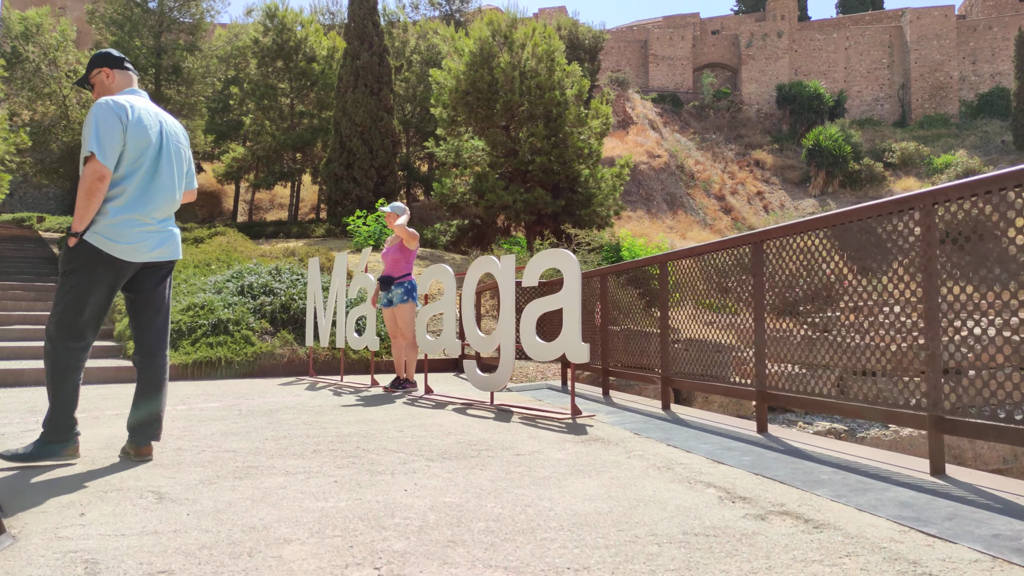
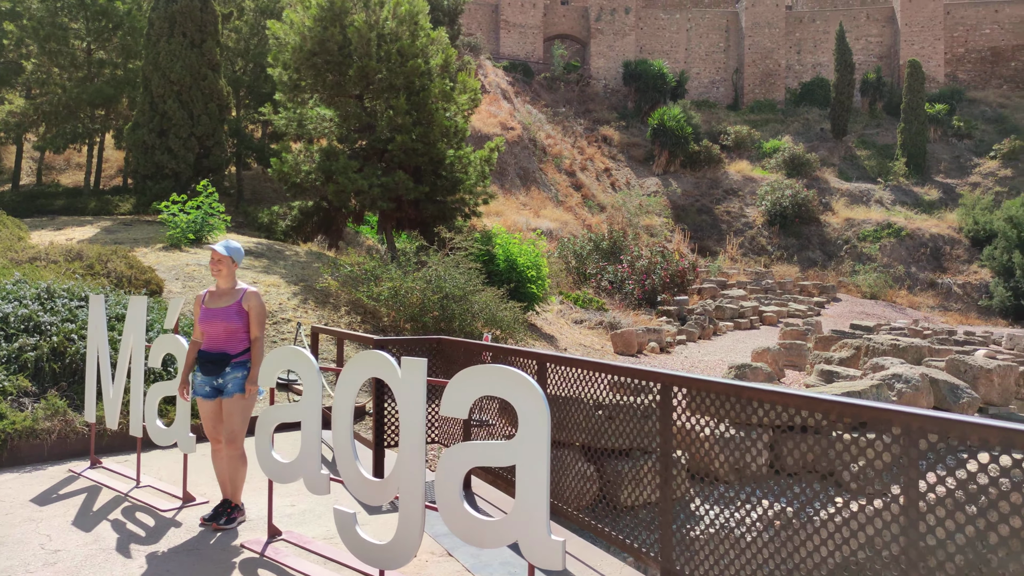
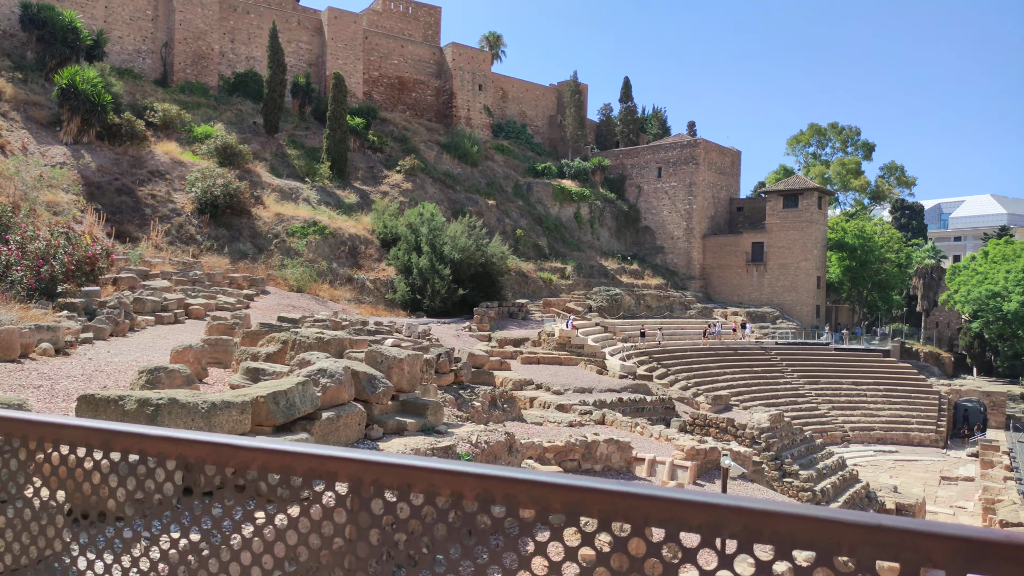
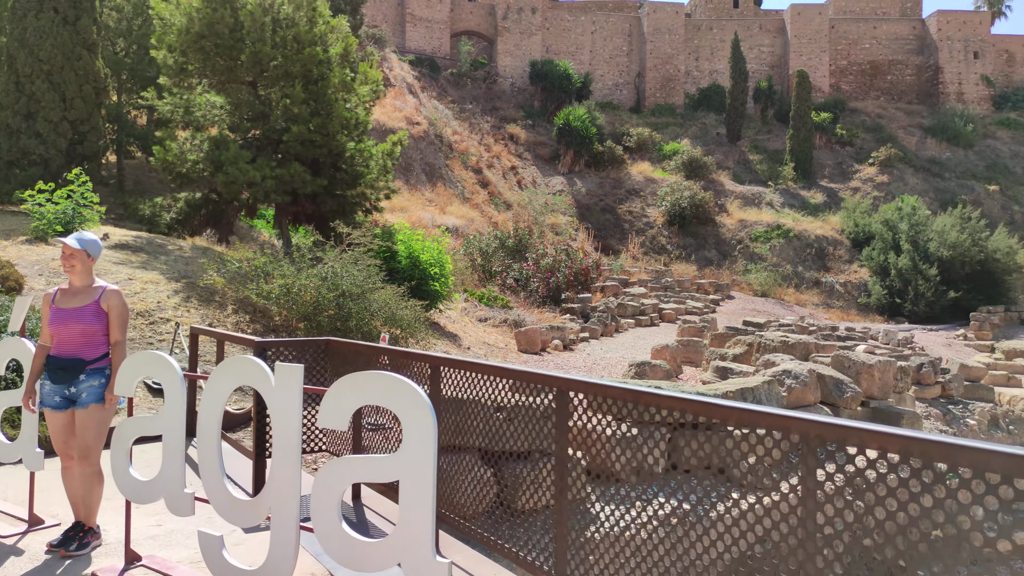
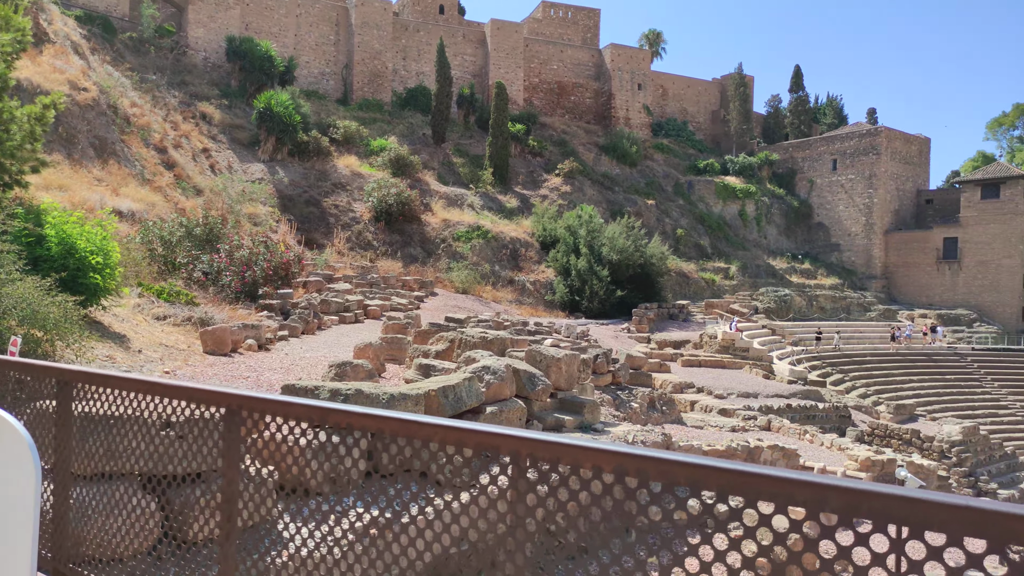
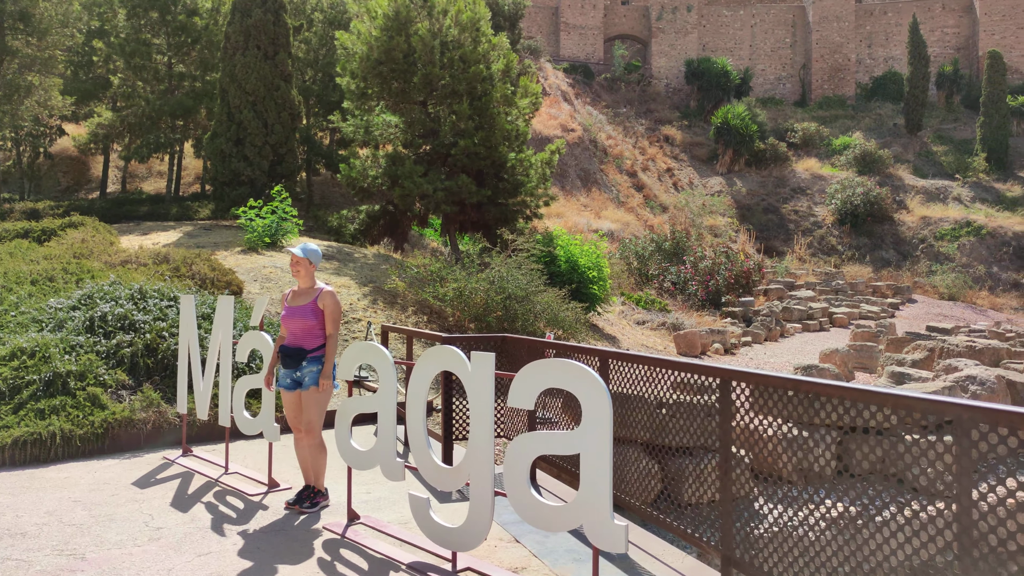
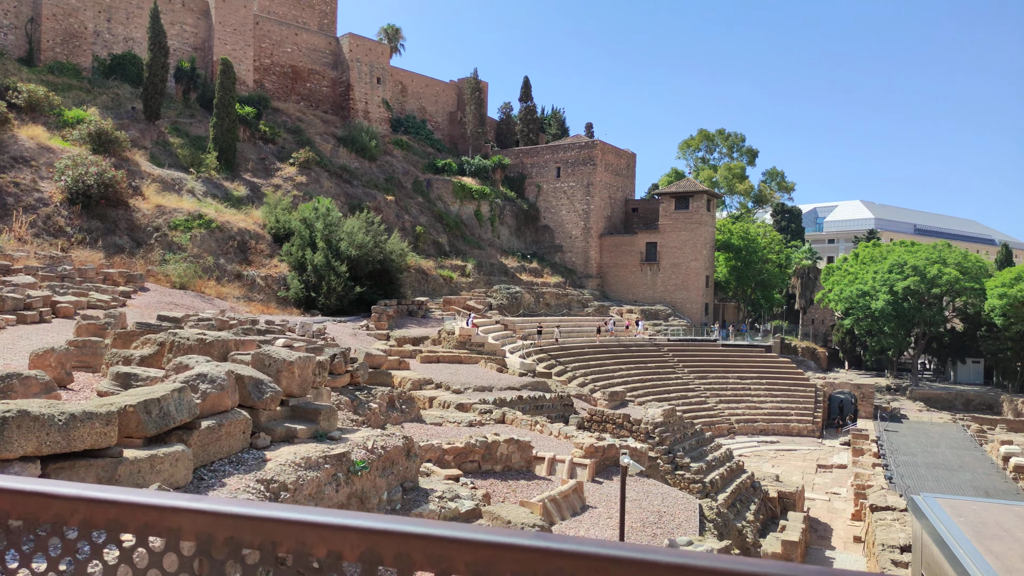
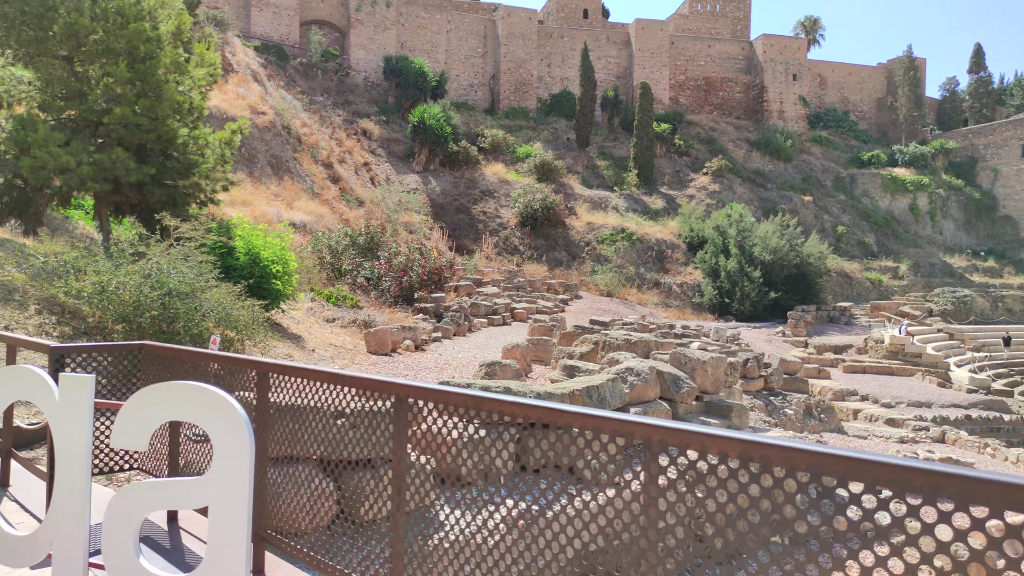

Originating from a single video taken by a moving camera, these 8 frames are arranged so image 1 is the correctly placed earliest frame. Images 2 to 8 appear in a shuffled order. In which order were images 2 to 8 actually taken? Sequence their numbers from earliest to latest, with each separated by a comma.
6, 2, 4, 8, 5, 3, 7
